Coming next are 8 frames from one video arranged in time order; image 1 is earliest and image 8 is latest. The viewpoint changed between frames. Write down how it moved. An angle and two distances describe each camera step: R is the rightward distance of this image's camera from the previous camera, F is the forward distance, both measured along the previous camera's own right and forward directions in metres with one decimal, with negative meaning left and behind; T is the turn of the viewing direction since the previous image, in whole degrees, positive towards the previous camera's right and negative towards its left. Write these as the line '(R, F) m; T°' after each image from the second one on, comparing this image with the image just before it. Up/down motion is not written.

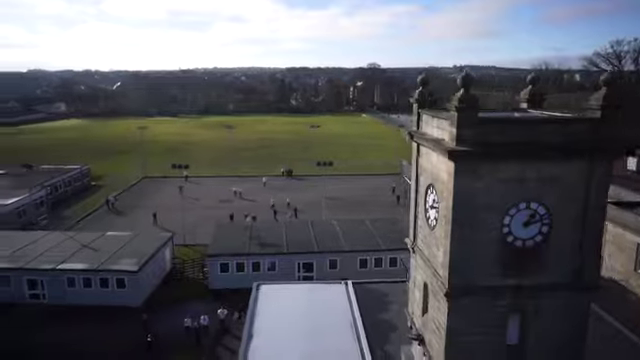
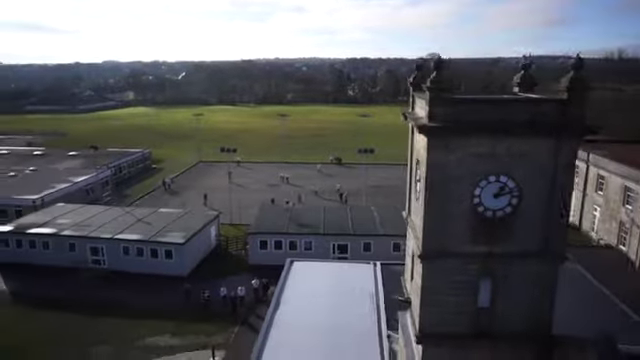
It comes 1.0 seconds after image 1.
(+1.2, -1.0) m; -7°
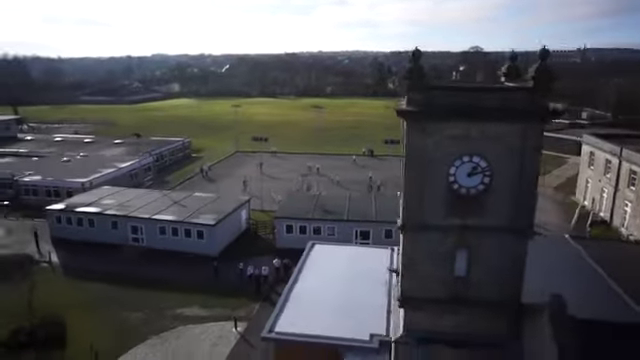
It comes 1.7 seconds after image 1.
(+1.0, -1.1) m; -5°
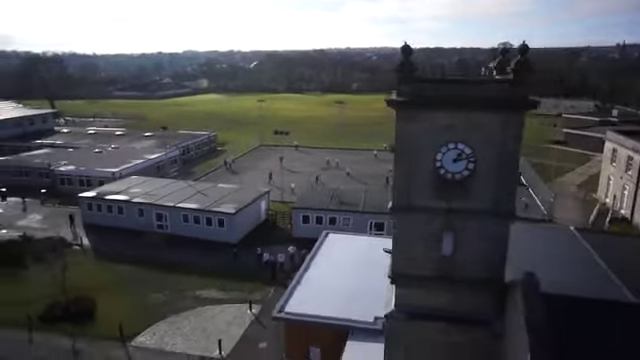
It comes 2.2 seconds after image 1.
(+0.6, -0.8) m; -3°
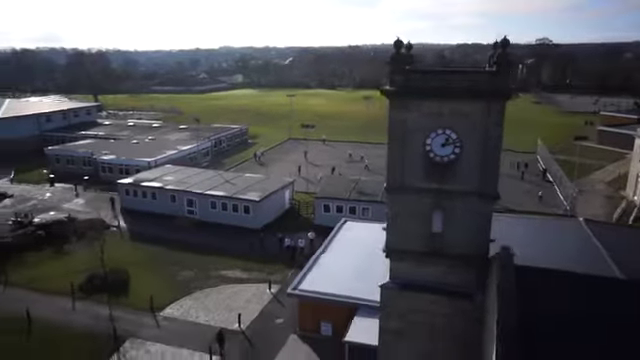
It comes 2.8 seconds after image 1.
(+0.8, -1.2) m; -4°
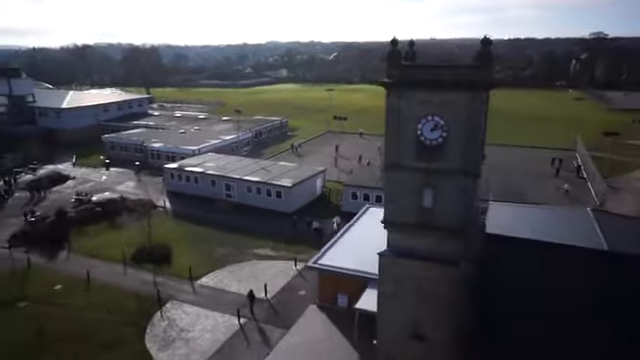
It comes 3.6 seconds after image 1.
(+1.0, -1.8) m; -5°
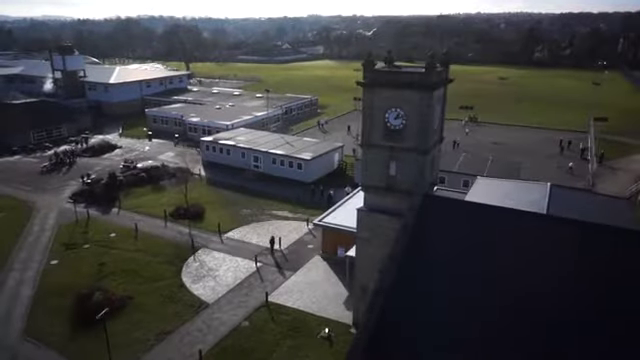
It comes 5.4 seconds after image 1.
(+1.5, -4.1) m; -4°
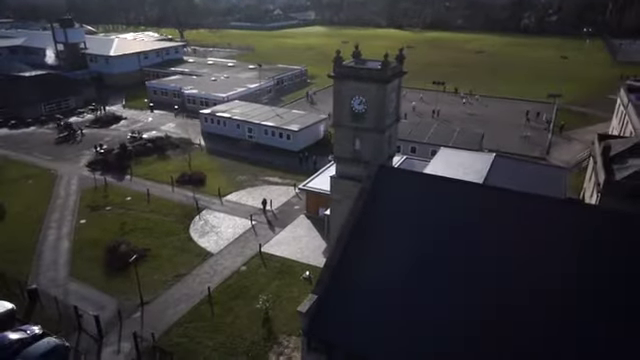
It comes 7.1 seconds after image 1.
(+0.7, -4.8) m; +1°
